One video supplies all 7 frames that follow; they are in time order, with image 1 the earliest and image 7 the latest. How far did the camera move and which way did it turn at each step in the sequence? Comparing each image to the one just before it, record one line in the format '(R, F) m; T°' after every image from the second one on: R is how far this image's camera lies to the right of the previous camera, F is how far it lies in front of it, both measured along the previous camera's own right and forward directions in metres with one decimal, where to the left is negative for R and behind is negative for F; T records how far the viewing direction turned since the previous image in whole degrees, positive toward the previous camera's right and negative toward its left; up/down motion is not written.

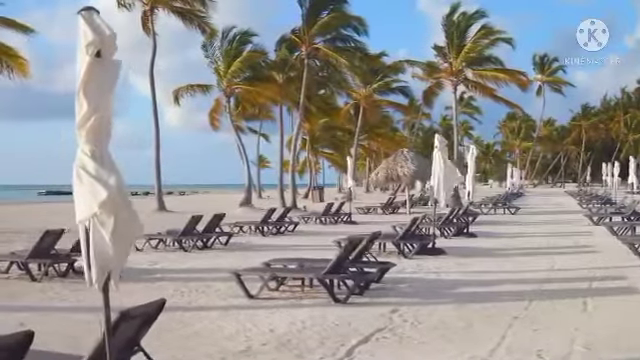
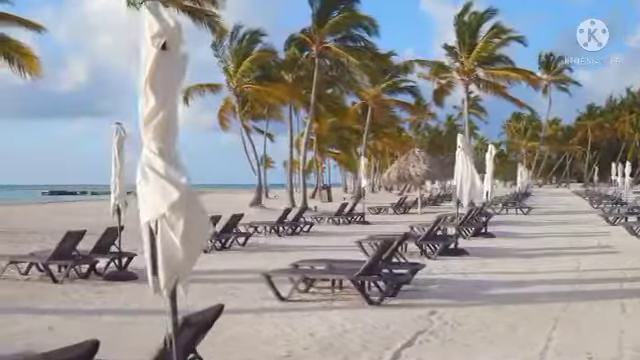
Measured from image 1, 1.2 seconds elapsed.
(-0.4, +0.2) m; 0°
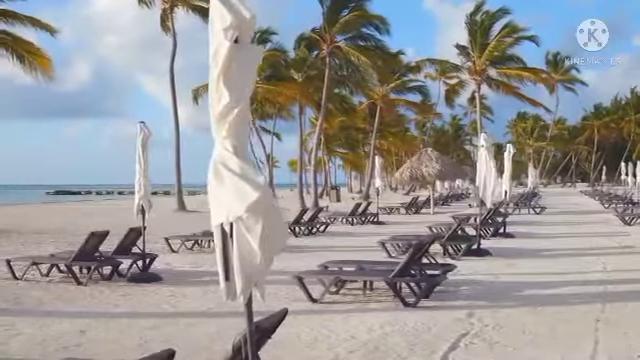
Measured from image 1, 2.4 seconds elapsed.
(-0.4, +0.2) m; 0°
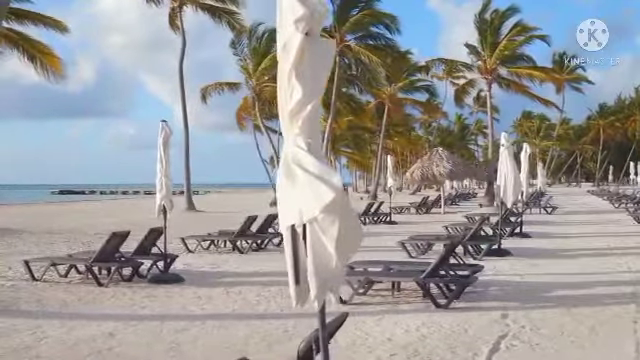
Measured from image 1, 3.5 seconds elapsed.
(-0.4, +0.1) m; 0°
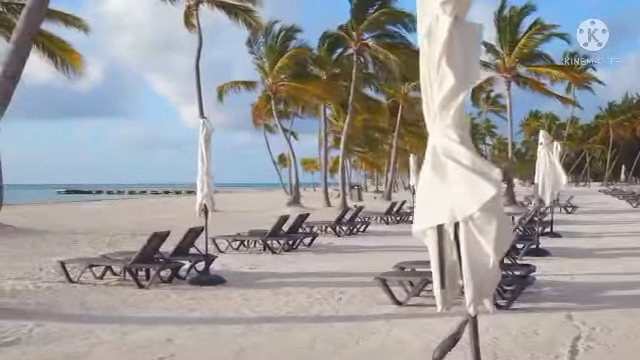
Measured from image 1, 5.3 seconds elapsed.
(-0.7, +0.2) m; 0°
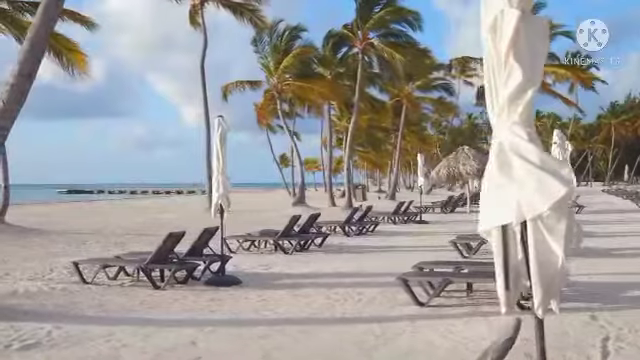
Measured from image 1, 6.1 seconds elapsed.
(-0.3, +0.1) m; 0°
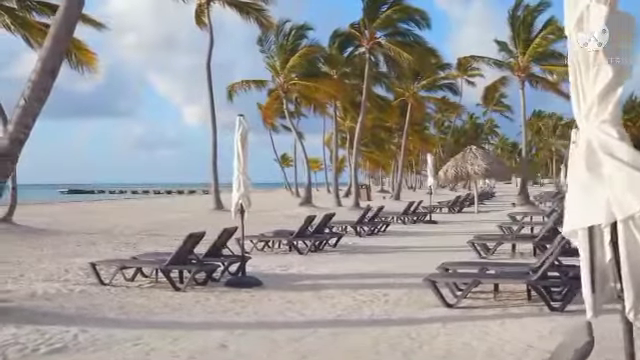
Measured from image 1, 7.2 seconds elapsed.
(-0.4, +0.1) m; 0°
